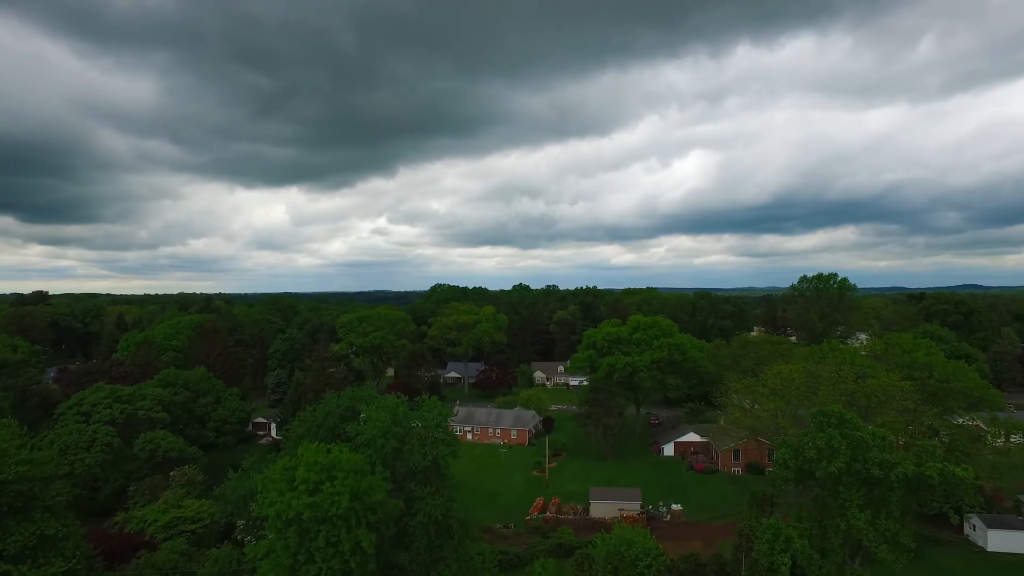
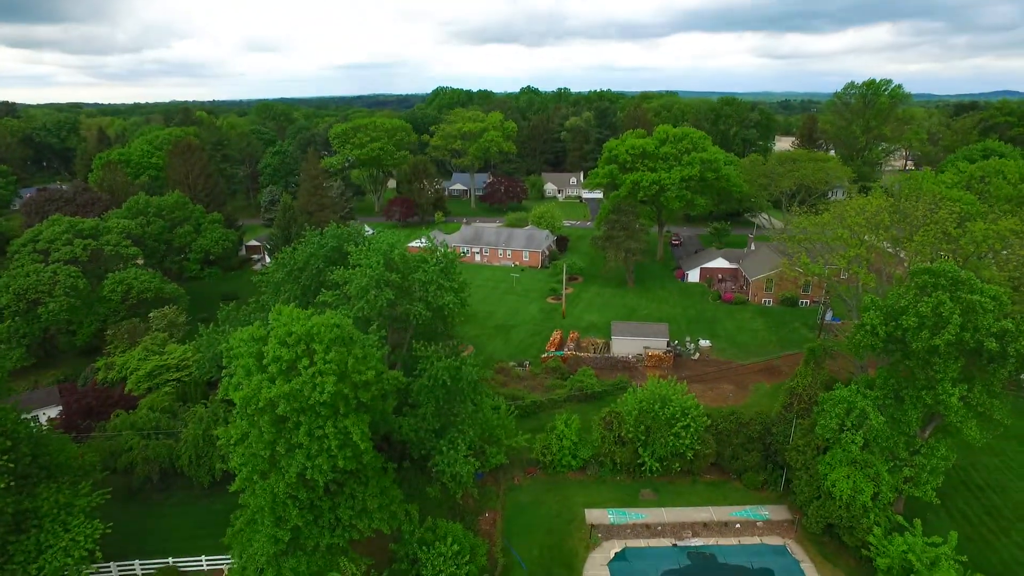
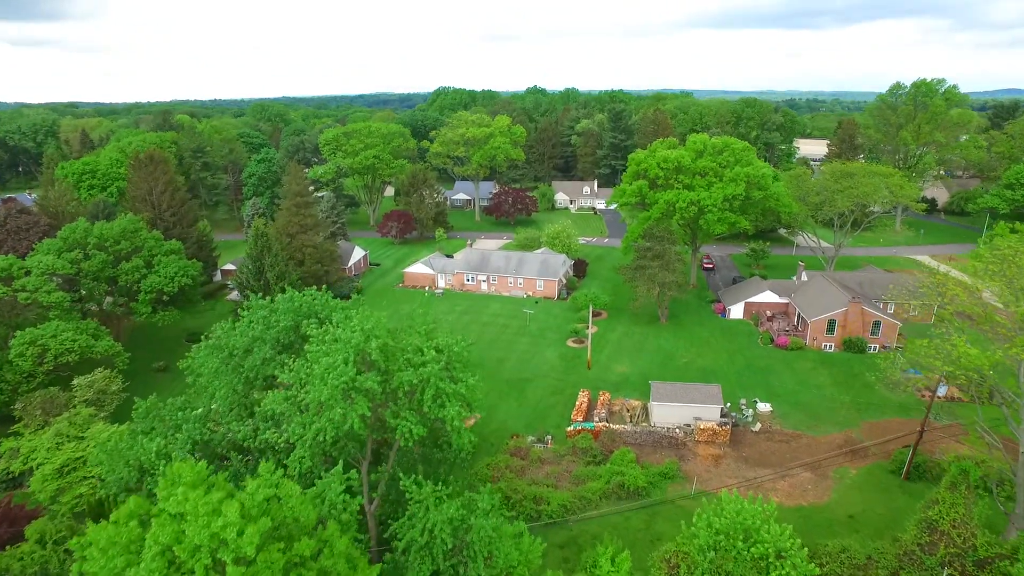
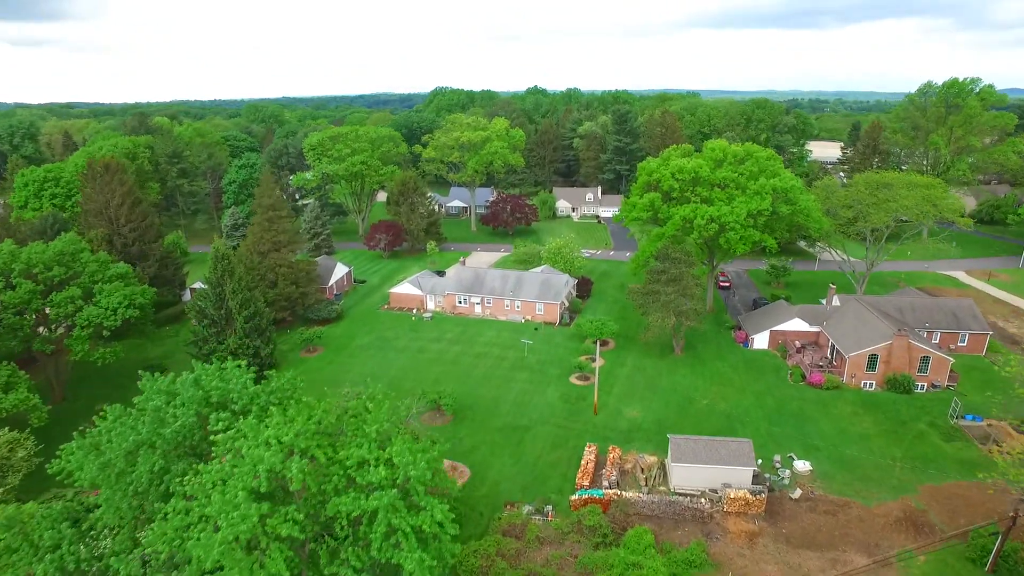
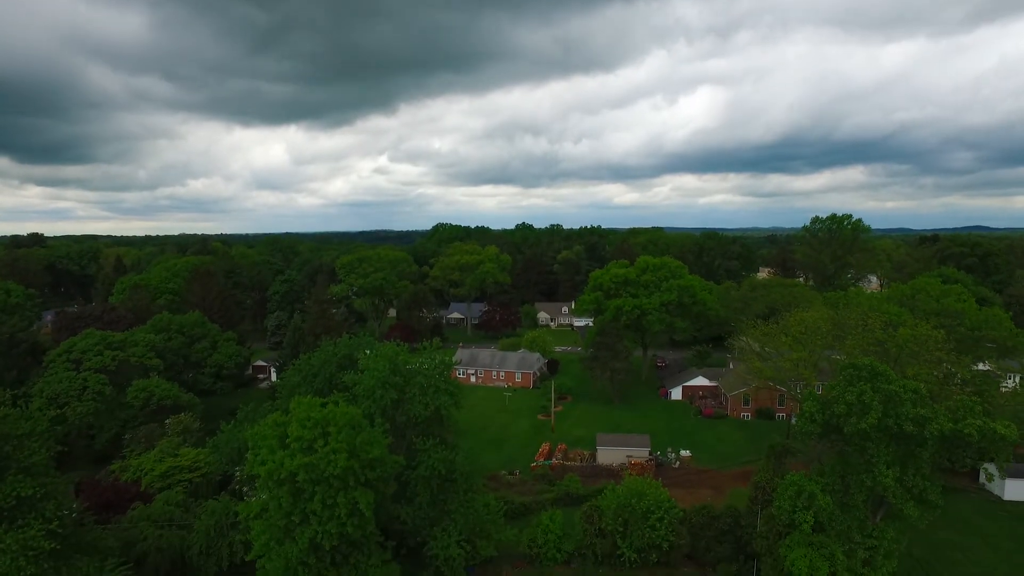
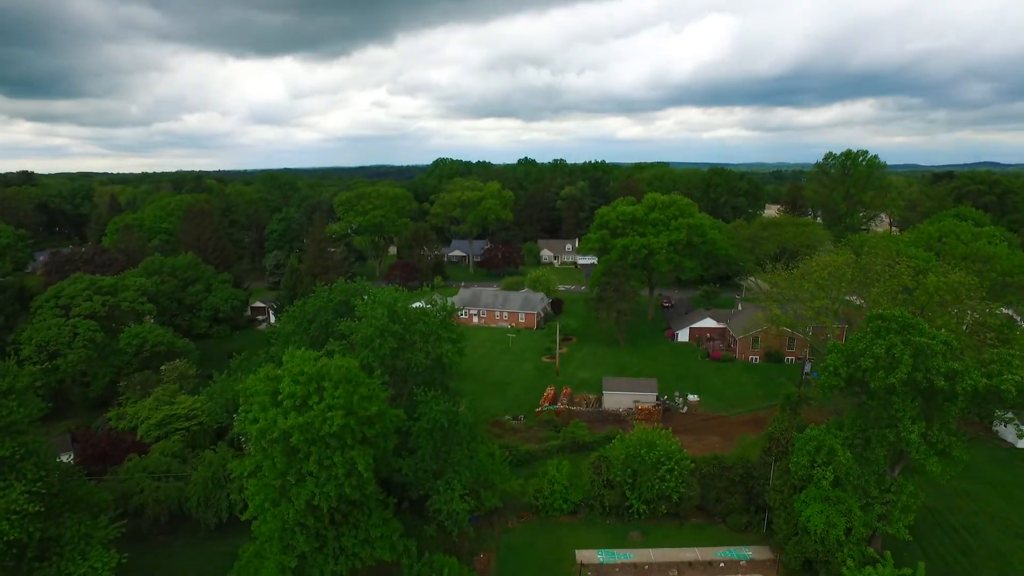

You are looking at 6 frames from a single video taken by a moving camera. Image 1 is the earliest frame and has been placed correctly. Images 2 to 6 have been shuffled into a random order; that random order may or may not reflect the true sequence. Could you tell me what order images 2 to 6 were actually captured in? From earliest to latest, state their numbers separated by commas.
5, 6, 2, 3, 4
